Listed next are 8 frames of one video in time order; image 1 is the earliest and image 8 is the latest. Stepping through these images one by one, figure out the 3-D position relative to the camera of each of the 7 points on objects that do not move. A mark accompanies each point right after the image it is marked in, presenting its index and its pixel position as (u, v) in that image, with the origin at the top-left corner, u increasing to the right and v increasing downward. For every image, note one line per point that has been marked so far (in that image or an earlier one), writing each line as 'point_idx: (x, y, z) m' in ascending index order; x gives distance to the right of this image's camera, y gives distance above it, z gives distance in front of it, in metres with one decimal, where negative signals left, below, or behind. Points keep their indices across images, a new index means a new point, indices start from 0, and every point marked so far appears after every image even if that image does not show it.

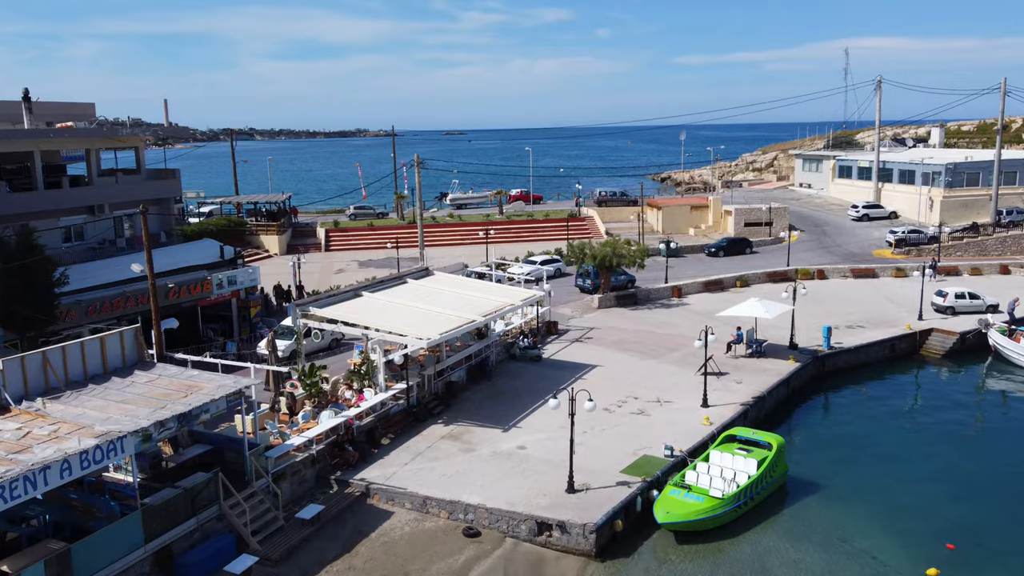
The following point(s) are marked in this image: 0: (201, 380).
0: (-6.7, -2.0, +19.5) m
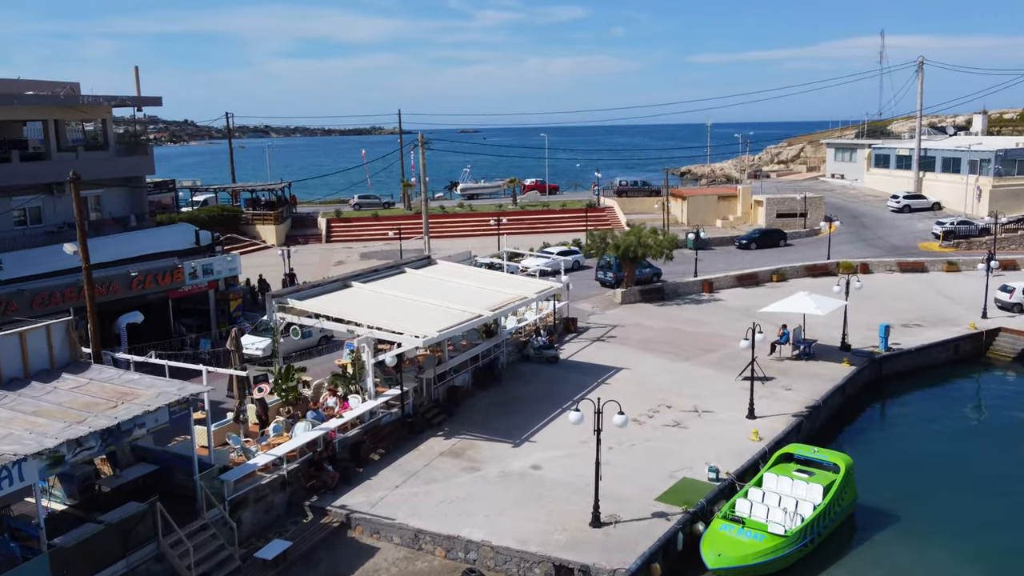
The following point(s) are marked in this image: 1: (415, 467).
0: (-6.5, -1.7, +15.8) m
1: (-2.1, -3.9, +19.5) m
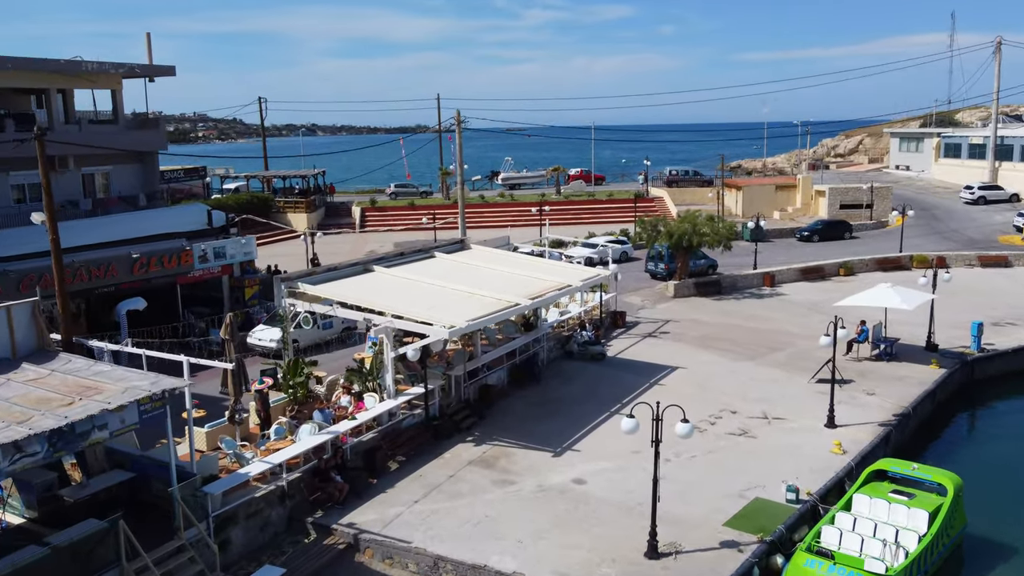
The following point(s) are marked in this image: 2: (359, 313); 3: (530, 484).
0: (-5.9, -1.3, +13.3) m
1: (-1.4, -3.5, +16.7) m
2: (-3.1, -0.5, +18.3) m
3: (+0.3, -3.6, +16.4) m
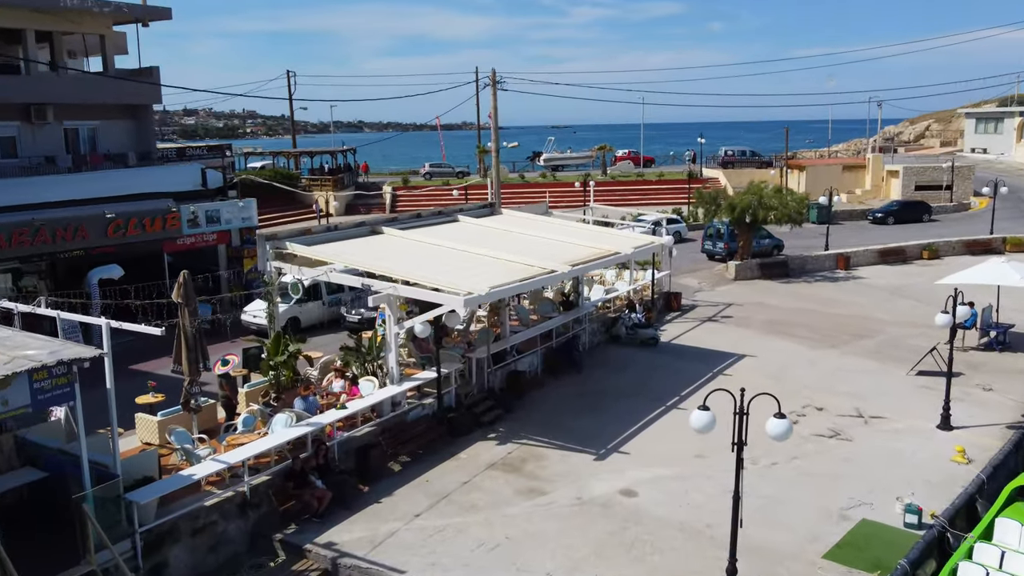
0: (-5.6, -0.6, +10.0) m
1: (-0.9, -2.9, +13.2) m
2: (-2.6, +0.2, +14.9) m
3: (+0.7, -2.9, +12.8) m
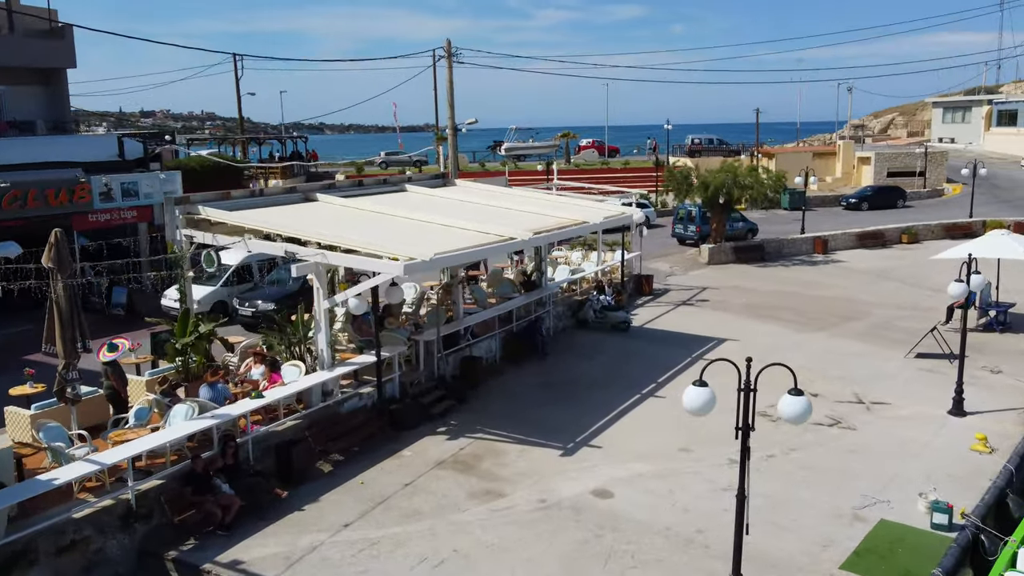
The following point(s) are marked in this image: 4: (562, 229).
0: (-6.1, -0.2, +7.6) m
1: (-1.5, -2.4, +11.0) m
2: (-3.3, +0.6, +12.7) m
3: (+0.2, -2.5, +10.7) m
4: (+0.8, +1.0, +15.1) m
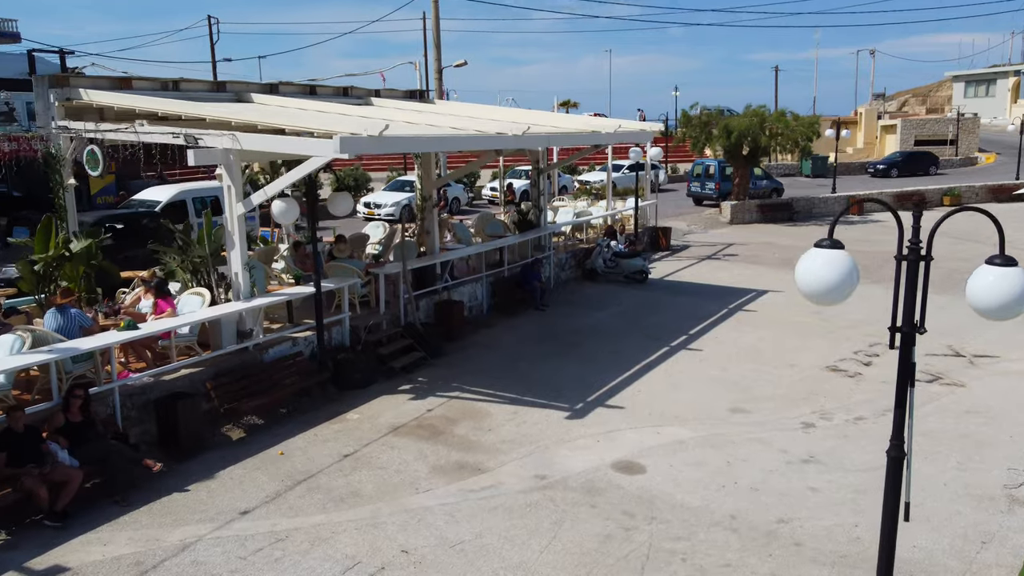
0: (-6.2, +0.8, +4.2) m
1: (-1.6, -1.5, +7.6) m
2: (-3.4, +1.6, +9.3) m
3: (0.0, -1.5, +7.3) m
4: (+0.7, +2.0, +11.7) m
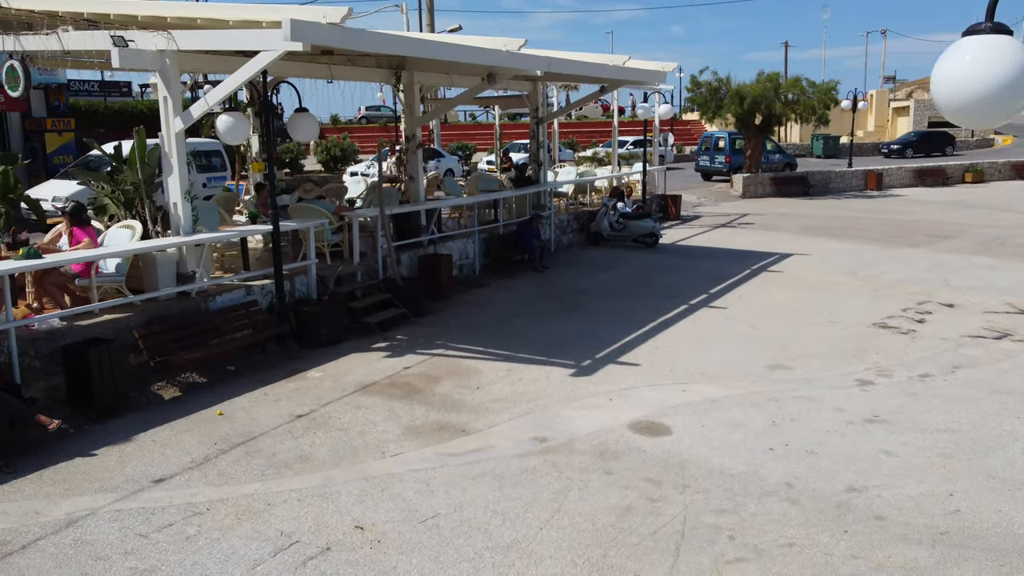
0: (-6.3, +1.3, +2.8) m
1: (-1.7, -0.9, +6.2) m
2: (-3.4, +2.1, +7.8) m
3: (0.0, -1.0, +5.8) m
4: (+0.6, +2.5, +10.3) m
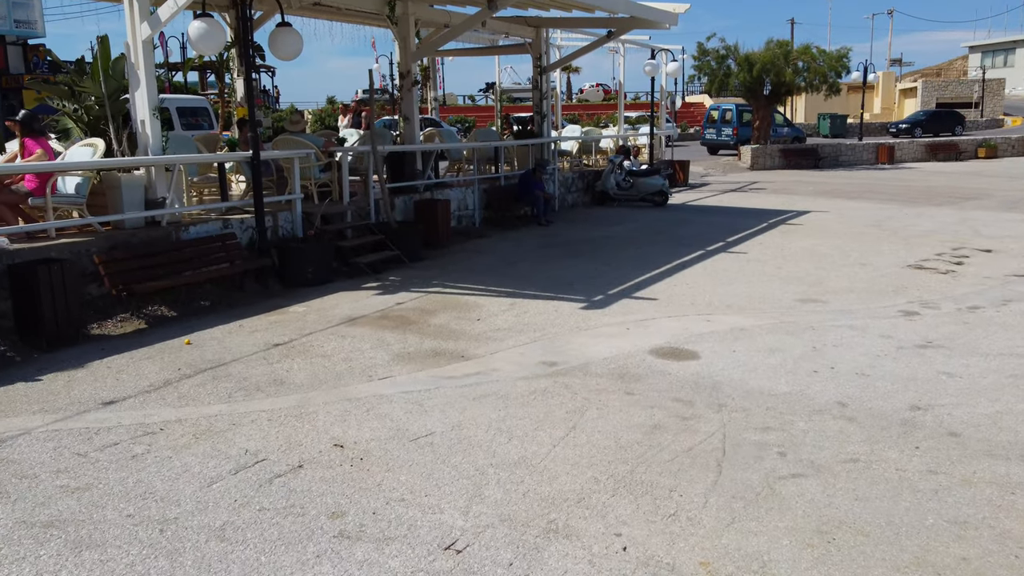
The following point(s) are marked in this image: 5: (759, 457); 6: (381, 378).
0: (-6.2, +1.8, +2.0) m
1: (-1.7, -0.4, +5.5) m
2: (-3.4, +2.7, +7.1) m
3: (0.0, -0.4, +5.1) m
4: (+0.7, +3.1, +9.6) m
5: (+1.0, -0.7, +3.7) m
6: (-0.7, -0.5, +4.9) m
